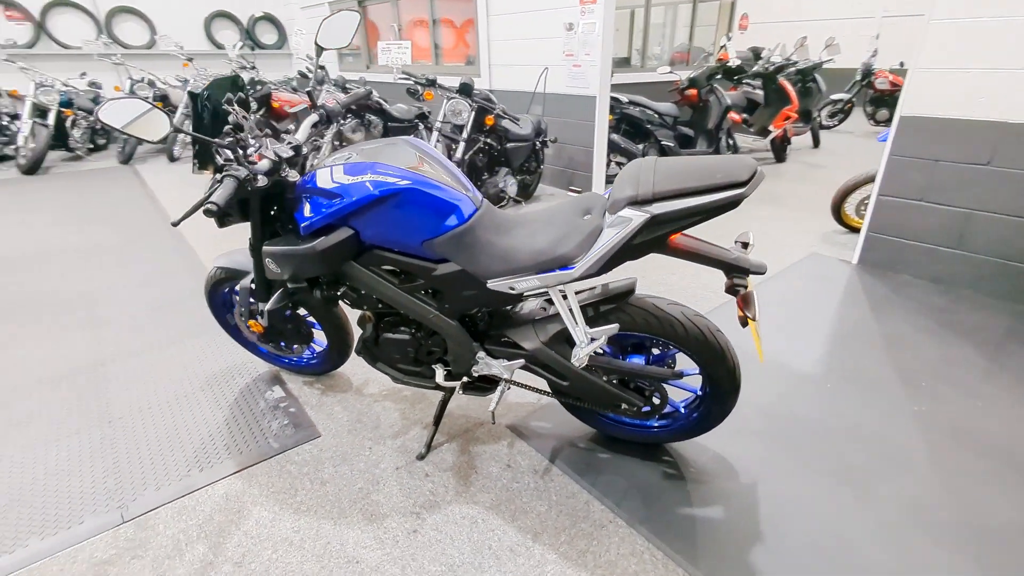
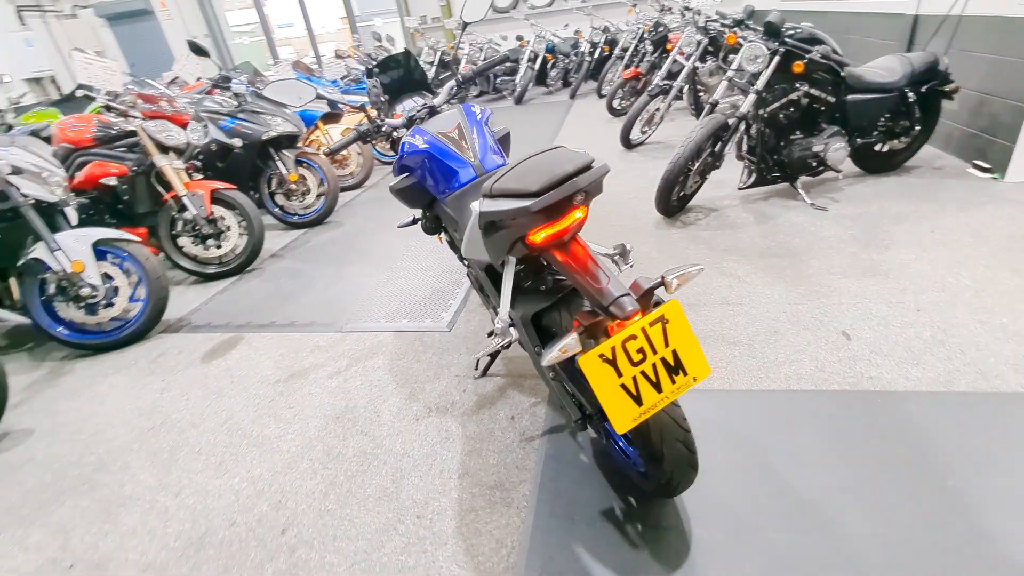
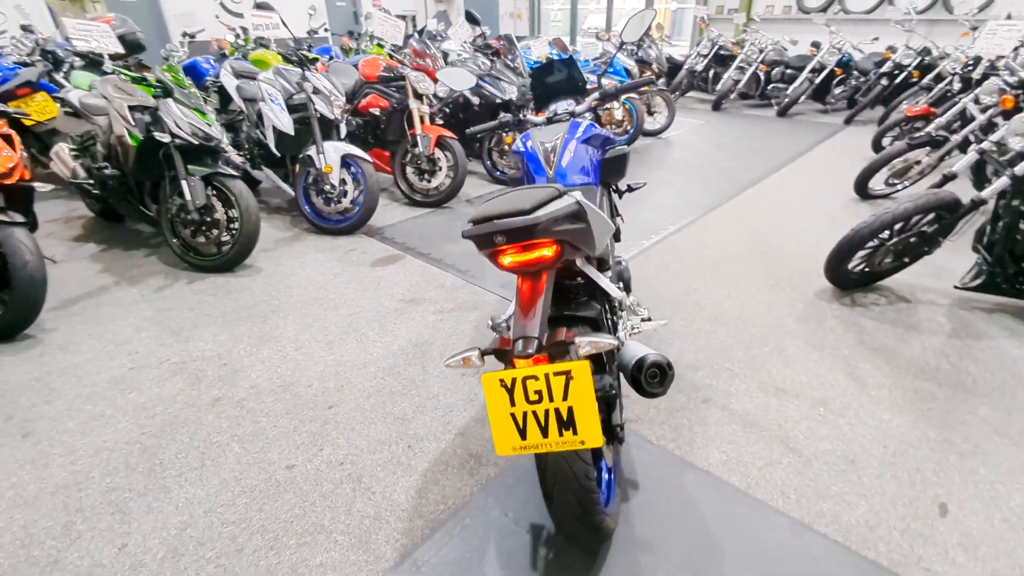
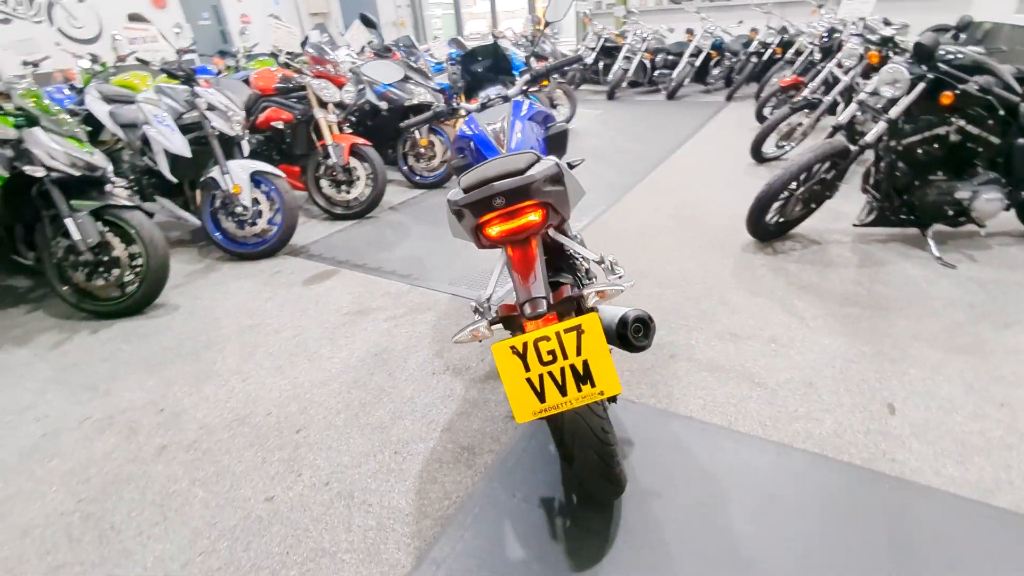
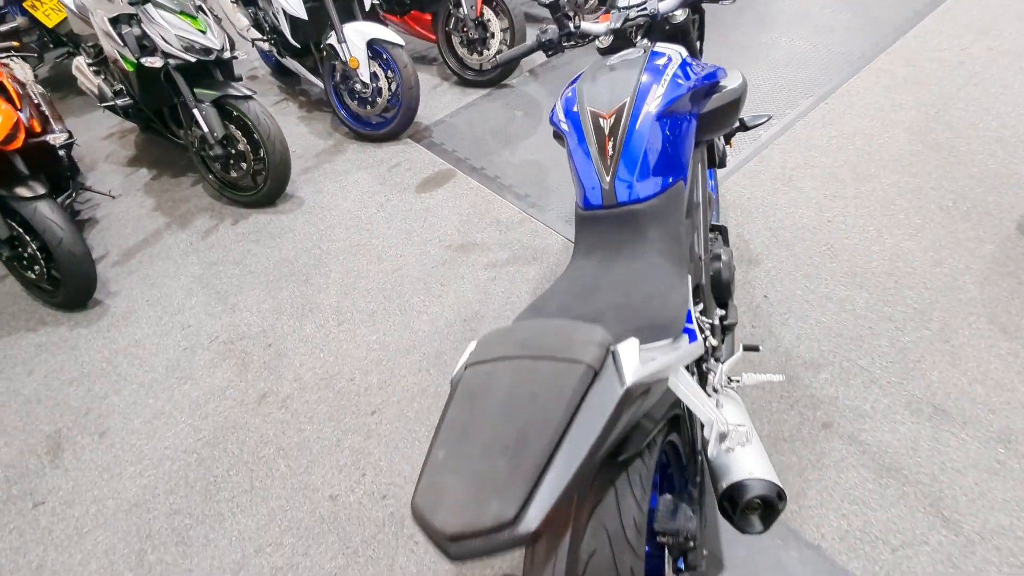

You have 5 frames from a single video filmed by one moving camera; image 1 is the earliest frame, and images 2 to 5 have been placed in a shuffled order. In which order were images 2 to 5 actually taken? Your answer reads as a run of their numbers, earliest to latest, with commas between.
2, 4, 3, 5
